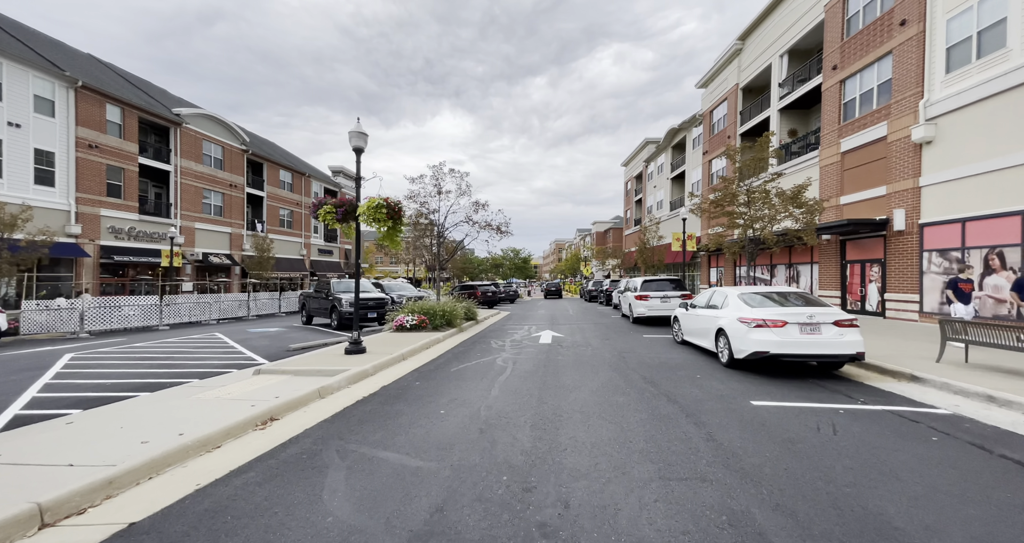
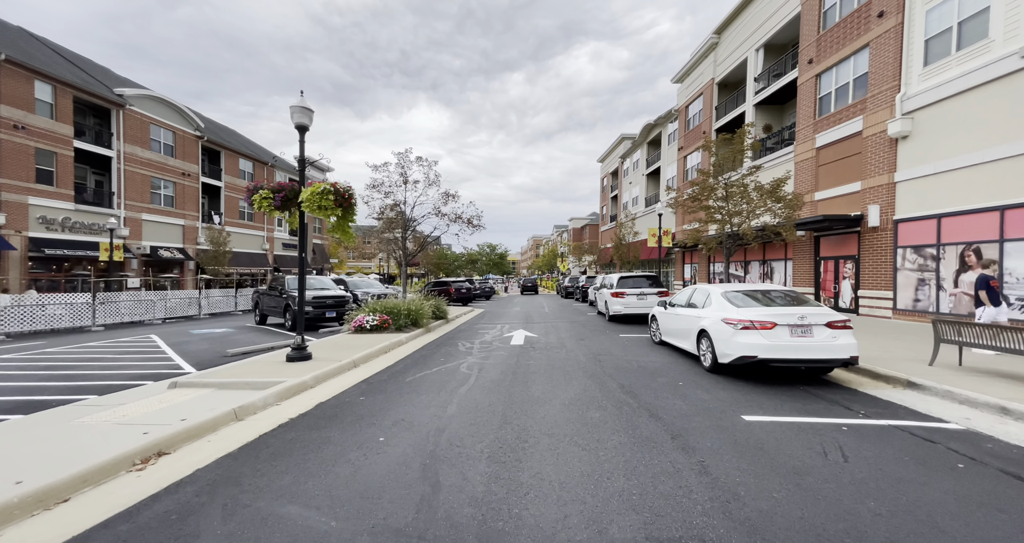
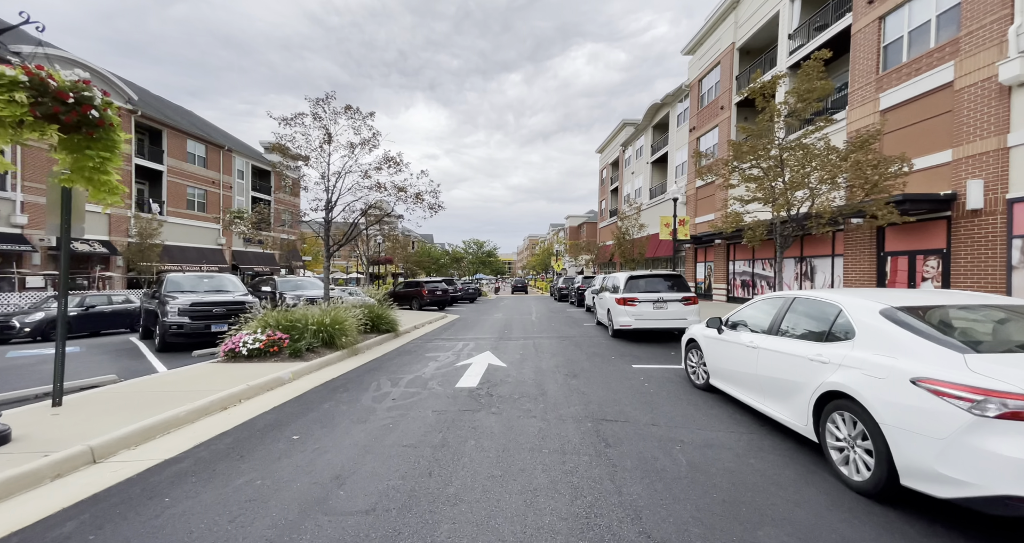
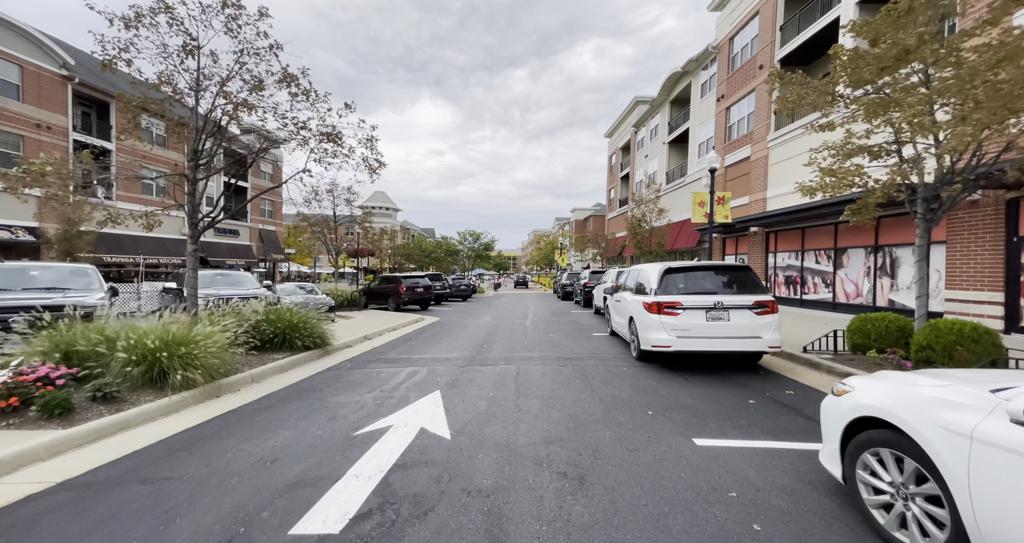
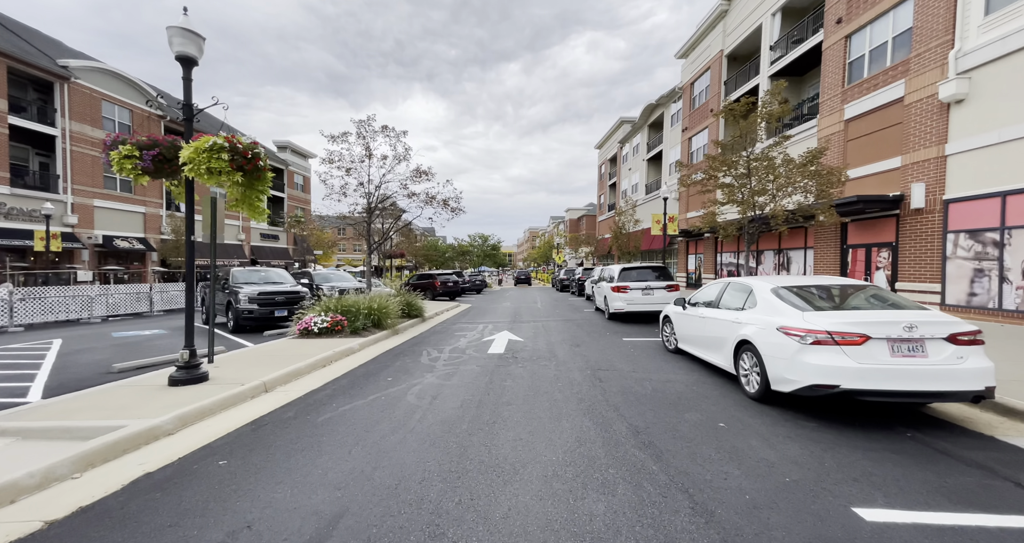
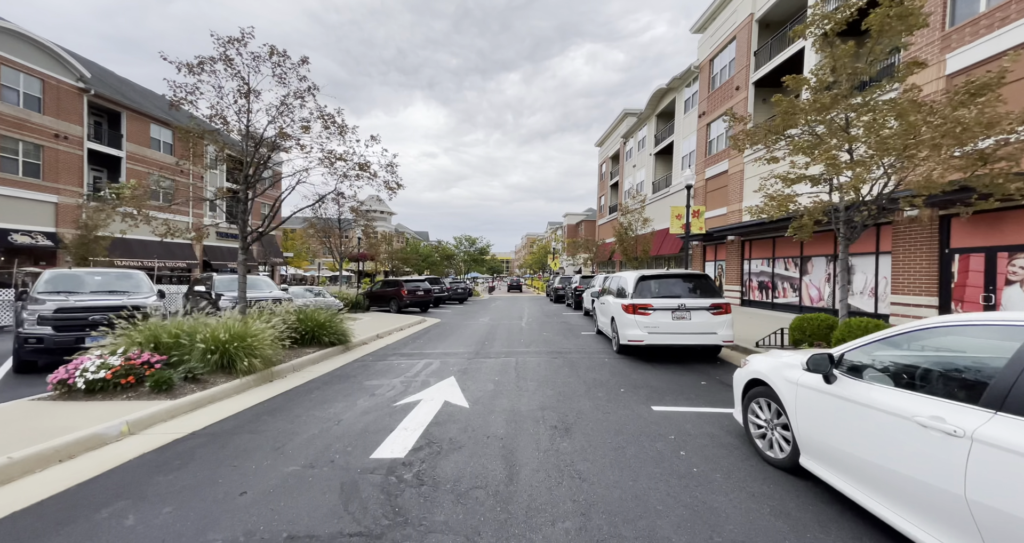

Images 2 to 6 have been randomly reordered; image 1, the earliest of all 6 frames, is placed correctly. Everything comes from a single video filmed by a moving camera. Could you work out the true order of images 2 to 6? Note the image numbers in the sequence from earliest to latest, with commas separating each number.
2, 5, 3, 6, 4
